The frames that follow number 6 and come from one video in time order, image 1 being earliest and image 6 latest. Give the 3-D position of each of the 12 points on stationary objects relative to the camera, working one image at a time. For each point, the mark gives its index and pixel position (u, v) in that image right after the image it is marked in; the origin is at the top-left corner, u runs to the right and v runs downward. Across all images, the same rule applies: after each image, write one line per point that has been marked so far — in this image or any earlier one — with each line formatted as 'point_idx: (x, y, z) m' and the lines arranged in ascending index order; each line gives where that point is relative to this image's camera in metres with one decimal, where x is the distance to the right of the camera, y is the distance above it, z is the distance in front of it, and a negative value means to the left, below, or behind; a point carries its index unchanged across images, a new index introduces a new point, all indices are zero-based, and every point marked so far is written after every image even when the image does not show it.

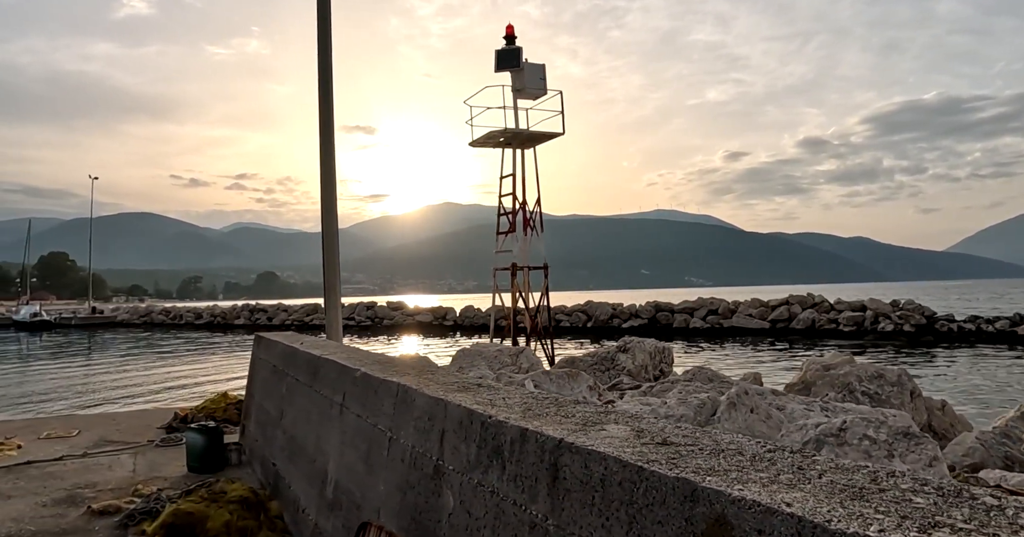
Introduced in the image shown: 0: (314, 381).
0: (-1.6, -0.9, +5.4) m
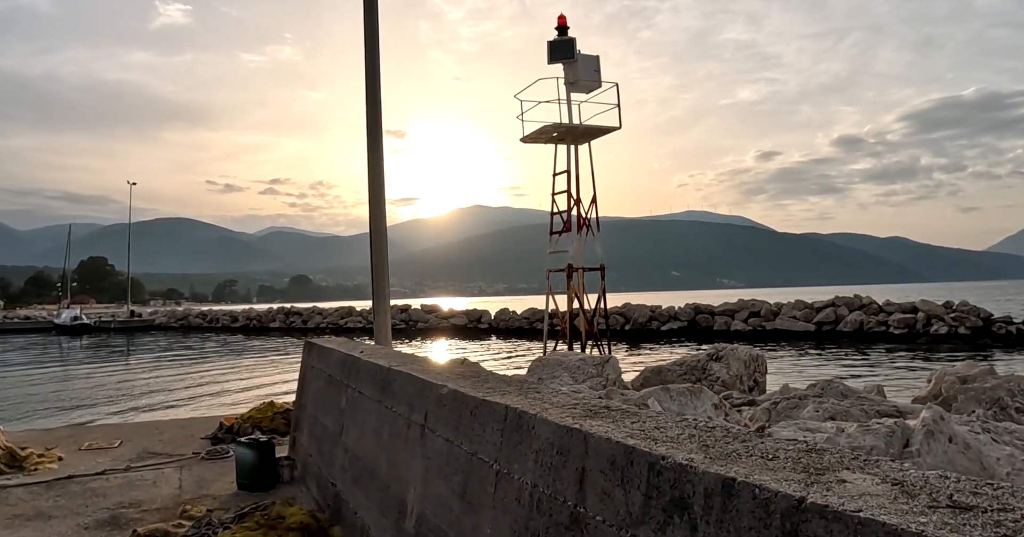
0: (-0.9, -0.9, +4.8) m
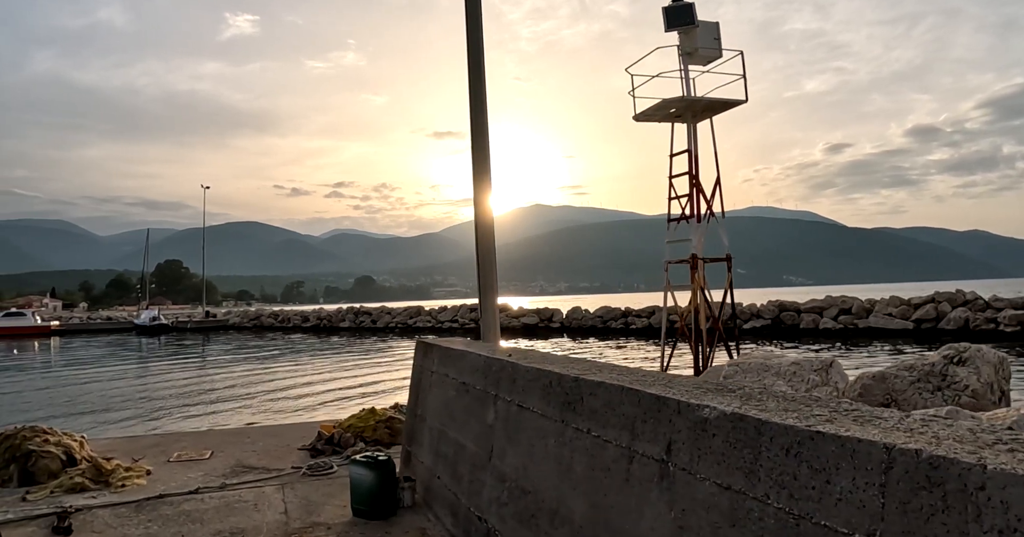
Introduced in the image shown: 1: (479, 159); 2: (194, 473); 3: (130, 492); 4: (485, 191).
0: (+0.3, -0.7, +3.6) m
1: (-0.4, +1.4, +9.0) m
2: (-3.1, -2.0, +6.6) m
3: (-3.3, -2.0, +5.9) m
4: (-0.3, +1.0, +8.9) m
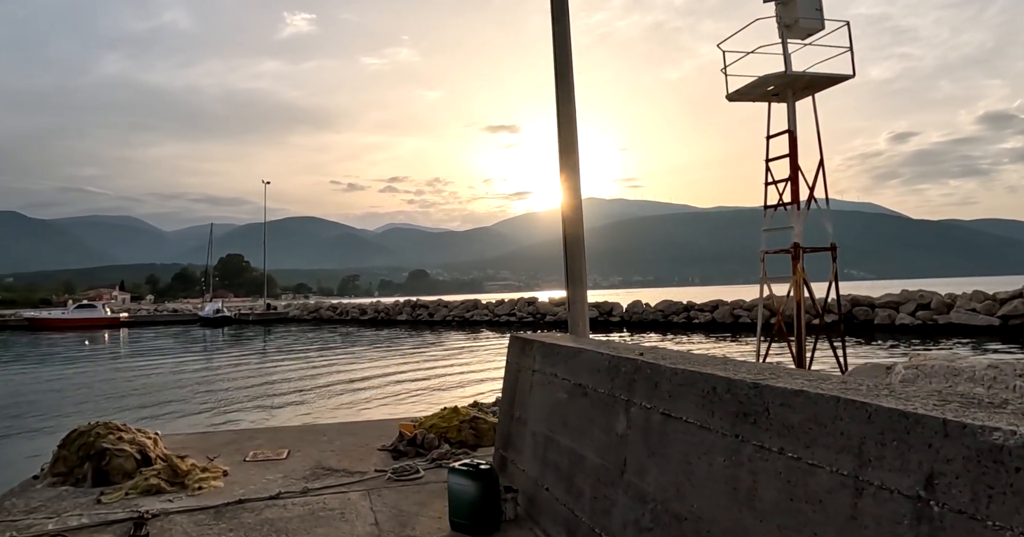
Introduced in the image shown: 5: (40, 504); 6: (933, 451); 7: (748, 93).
0: (+1.0, -0.6, +2.8) m
1: (+0.7, +1.6, +8.3) m
2: (-2.2, -1.9, +6.2) m
3: (-2.5, -1.8, +5.5) m
4: (+0.7, +1.2, +8.3) m
5: (-3.6, -1.8, +5.2) m
6: (+1.3, -0.5, +2.0) m
7: (+3.6, +2.8, +10.8) m
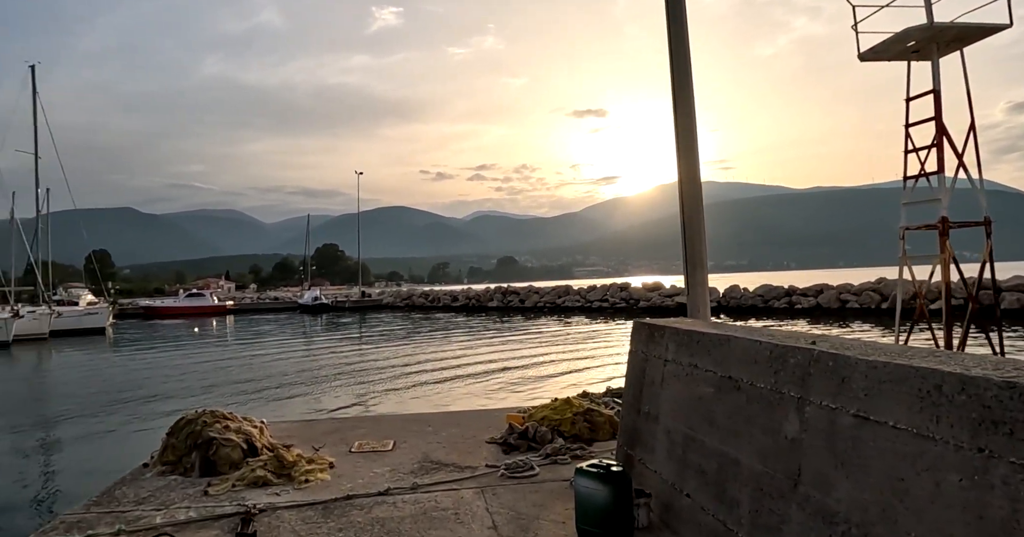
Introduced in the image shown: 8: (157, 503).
0: (+1.6, -0.5, +2.1) m
1: (+1.9, +1.8, +7.5) m
2: (-1.1, -1.7, +5.8) m
3: (-1.5, -1.7, +5.2) m
4: (+2.0, +1.4, +7.5) m
5: (-2.7, -1.7, +5.1) m
6: (+1.7, -0.4, +1.2) m
7: (+5.1, +3.1, +9.6) m
8: (-2.5, -1.7, +4.9) m
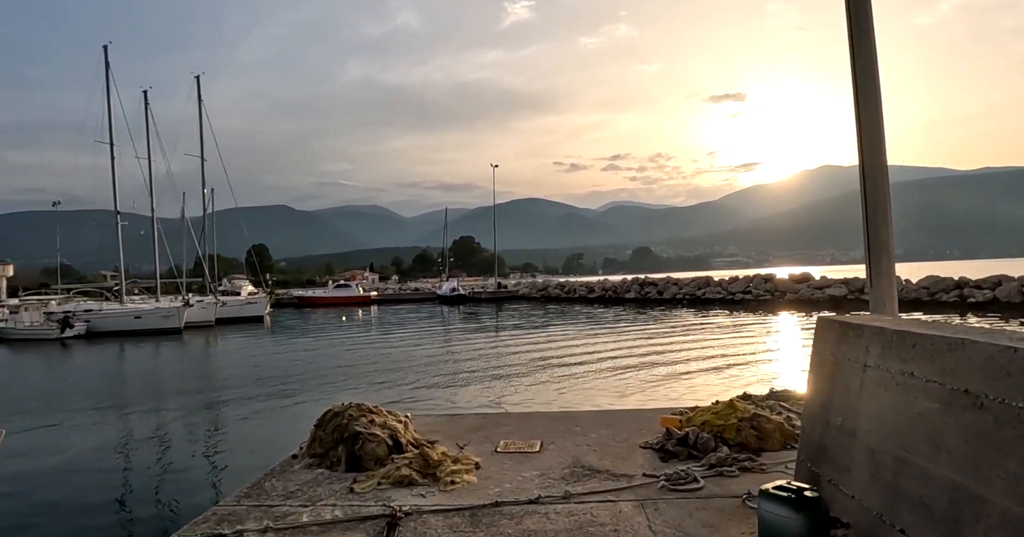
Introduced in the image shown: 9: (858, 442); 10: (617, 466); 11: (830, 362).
0: (+2.0, -0.5, +1.3) m
1: (+3.4, +1.9, +6.5) m
2: (+0.1, -1.6, +5.5) m
3: (-0.4, -1.6, +4.9) m
4: (+3.5, +1.5, +6.4) m
5: (-1.6, -1.6, +5.0) m
6: (+2.0, -0.4, +0.3) m
7: (+6.9, +3.3, +7.9) m
8: (-1.4, -1.6, +4.8) m
9: (+2.0, -1.0, +3.9) m
10: (+0.8, -1.6, +5.6) m
11: (+2.1, -0.6, +4.4) m
